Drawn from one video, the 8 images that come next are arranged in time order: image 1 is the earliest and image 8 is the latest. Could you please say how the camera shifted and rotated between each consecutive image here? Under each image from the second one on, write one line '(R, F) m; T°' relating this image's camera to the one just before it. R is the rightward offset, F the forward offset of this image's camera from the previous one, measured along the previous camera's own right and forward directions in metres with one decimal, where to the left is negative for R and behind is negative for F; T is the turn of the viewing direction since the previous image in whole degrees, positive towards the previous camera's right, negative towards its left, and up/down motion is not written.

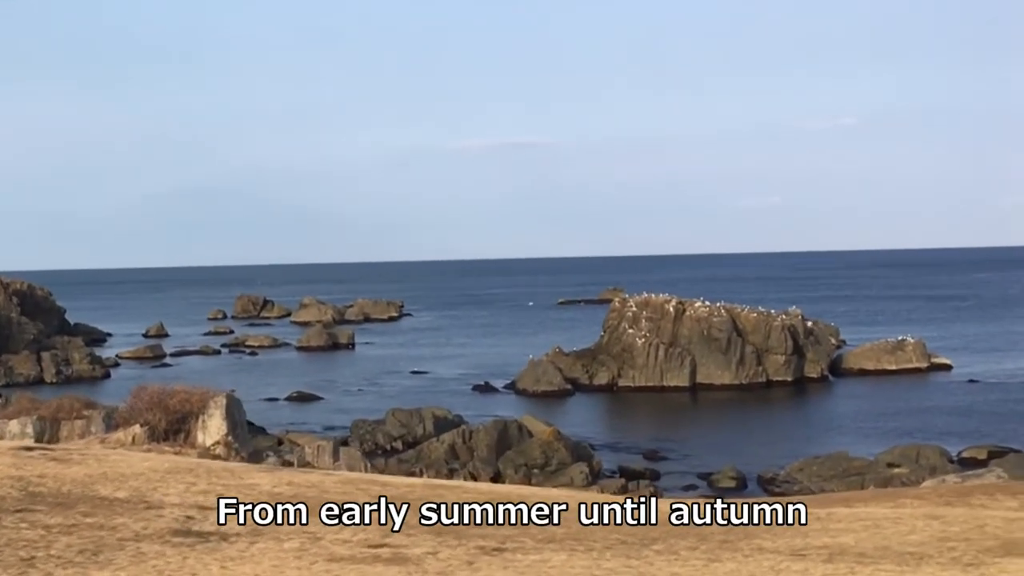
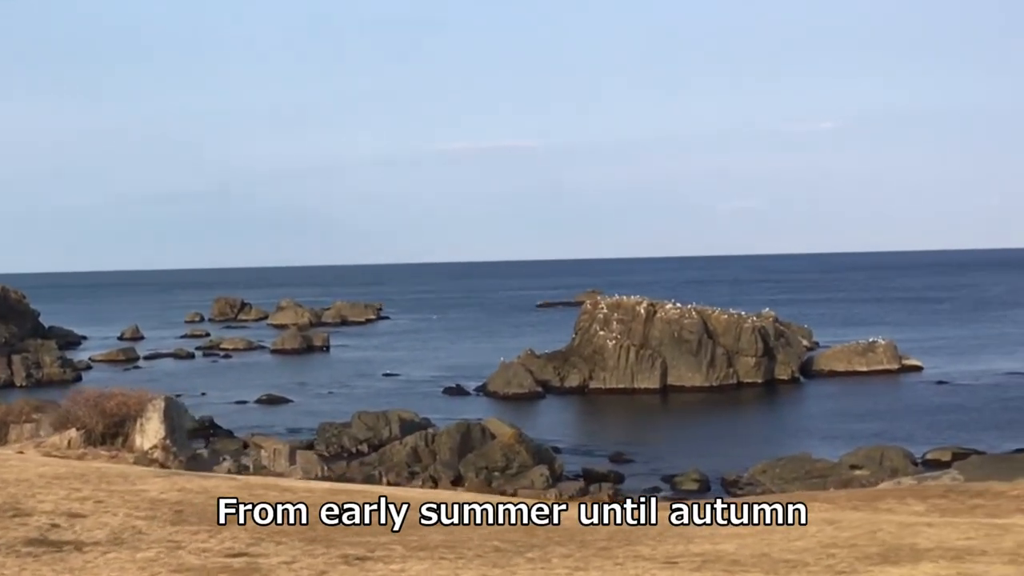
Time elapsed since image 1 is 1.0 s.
(+2.3, -0.1) m; -1°
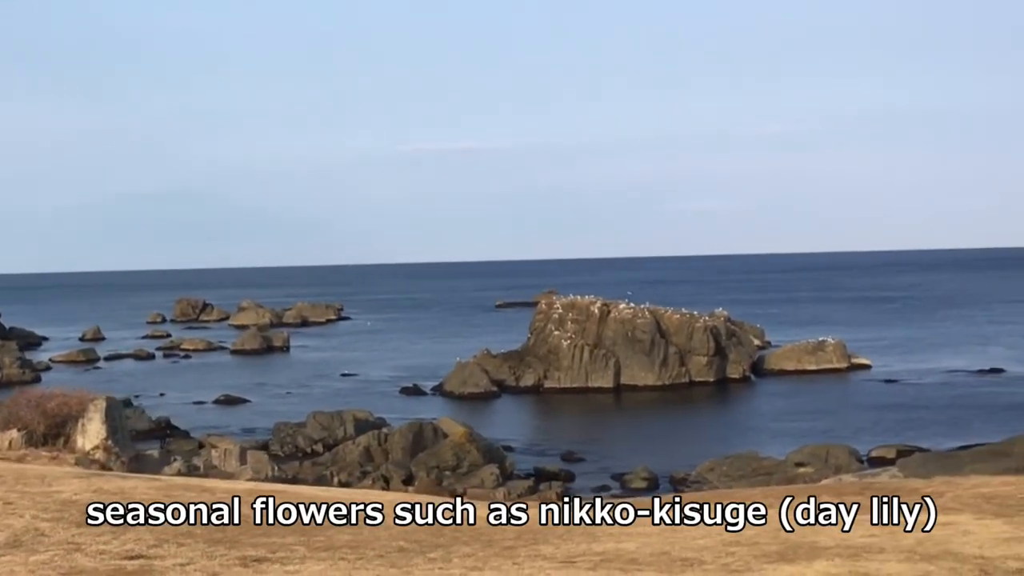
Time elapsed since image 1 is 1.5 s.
(+1.4, -0.7) m; +1°
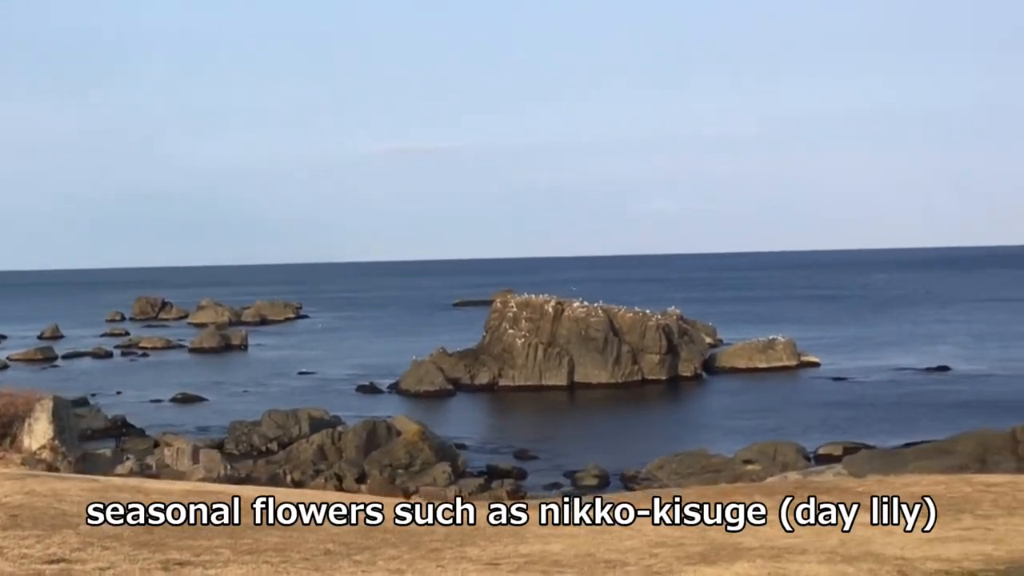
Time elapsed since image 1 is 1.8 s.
(+0.8, -0.6) m; +1°
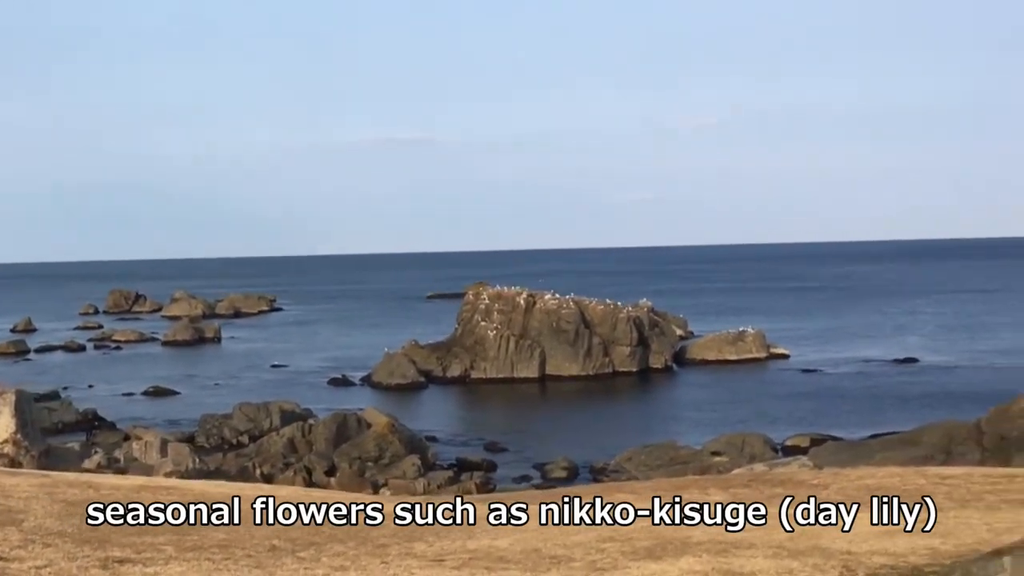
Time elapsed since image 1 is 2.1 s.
(+0.8, -0.2) m; +1°
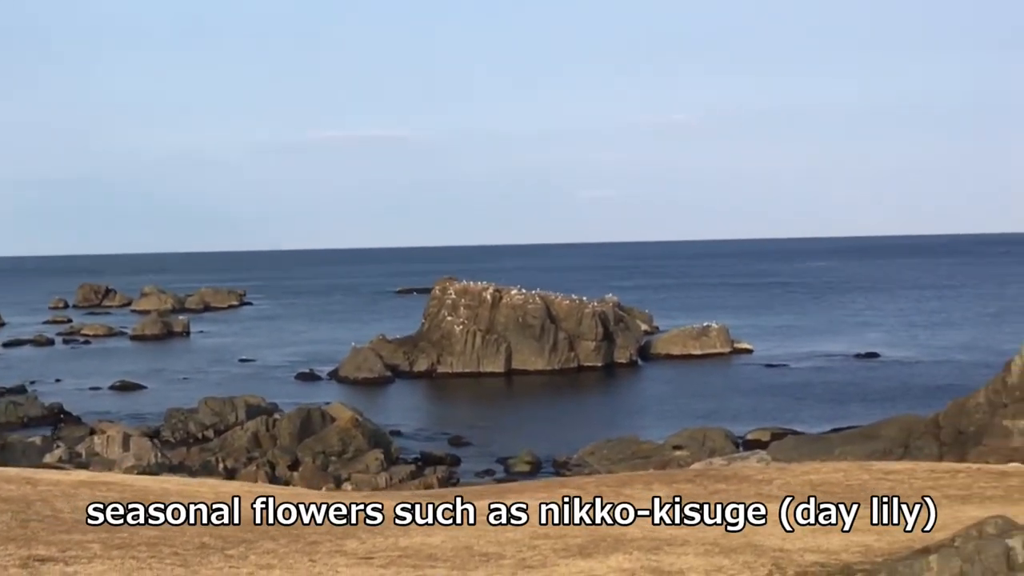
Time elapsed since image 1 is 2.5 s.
(+1.0, -0.3) m; +1°
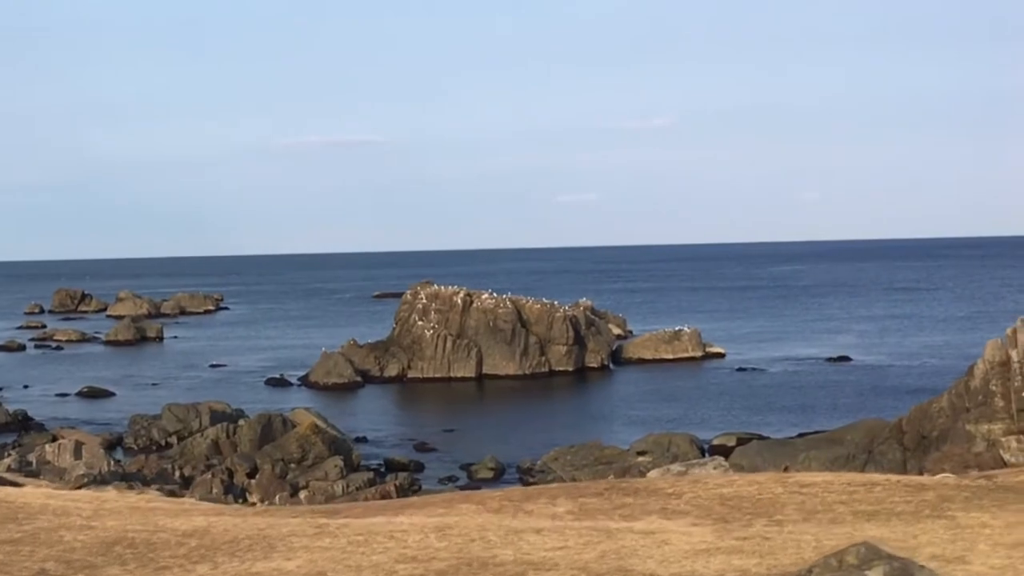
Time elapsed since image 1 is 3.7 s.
(+3.0, +0.4) m; -2°
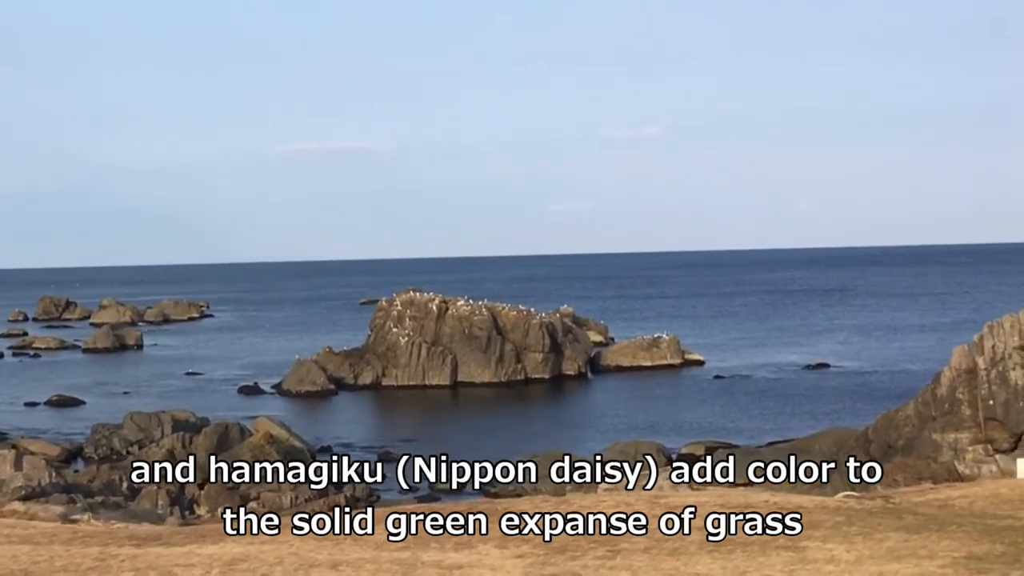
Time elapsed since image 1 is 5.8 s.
(+5.4, +1.7) m; -5°
